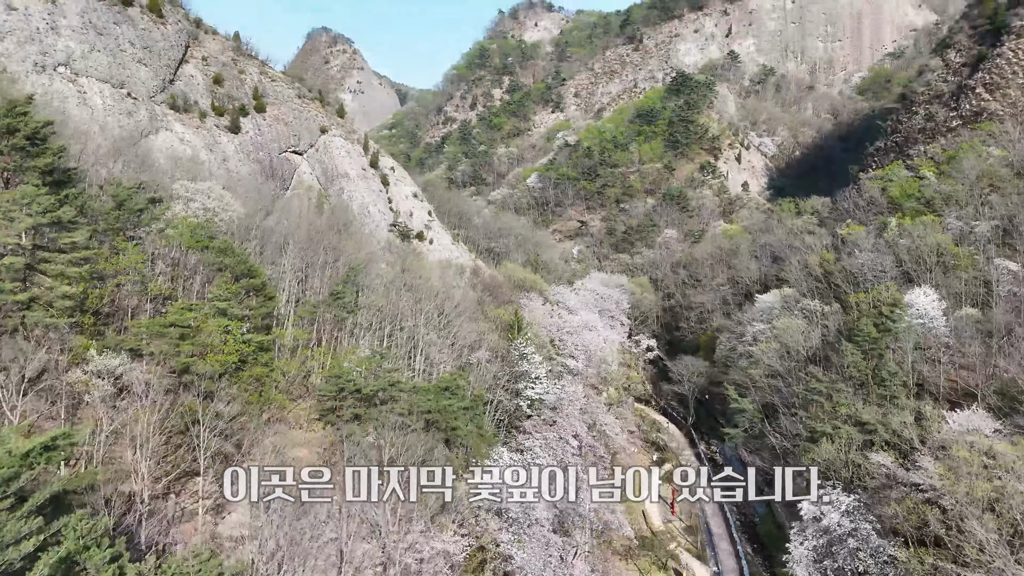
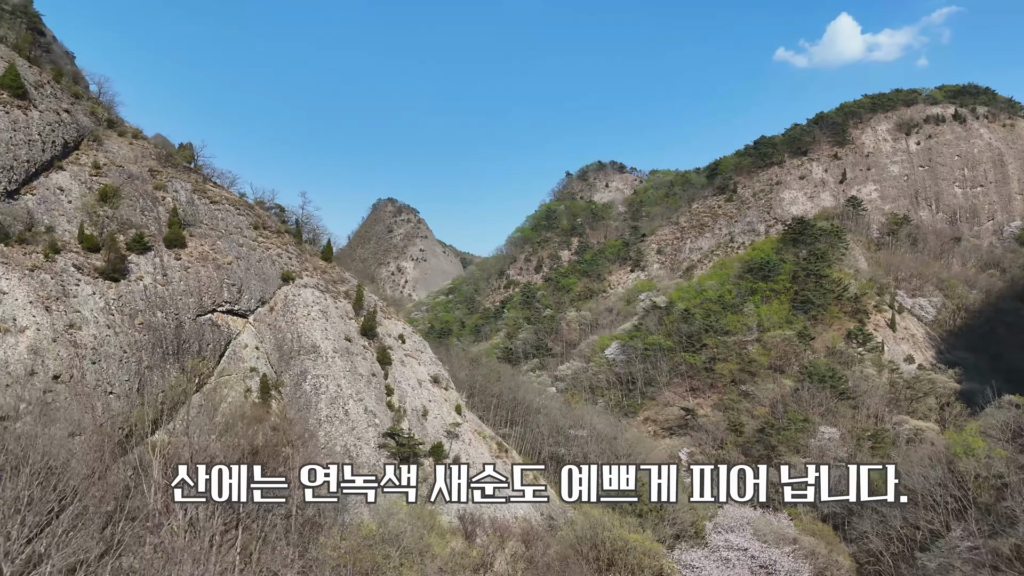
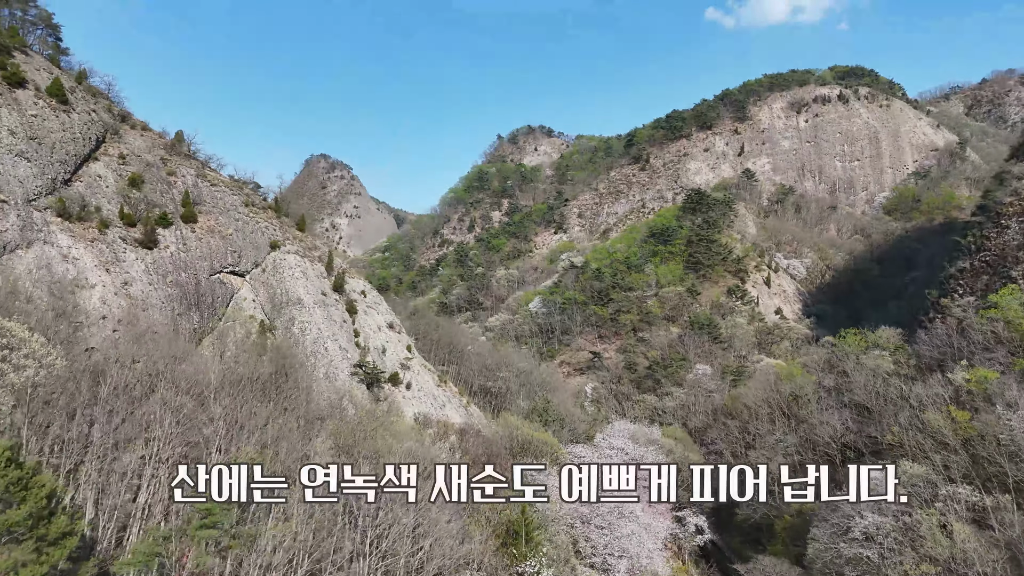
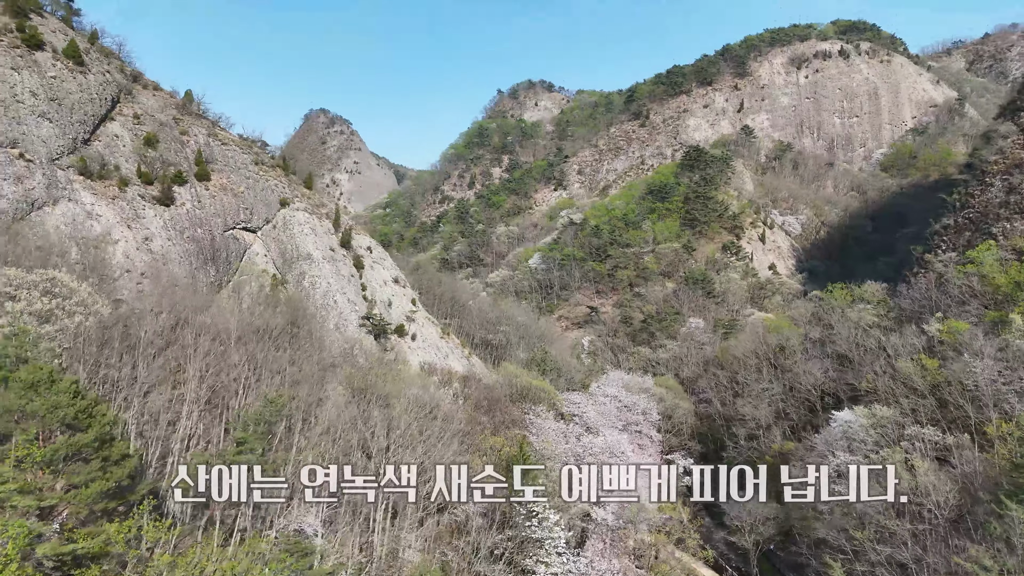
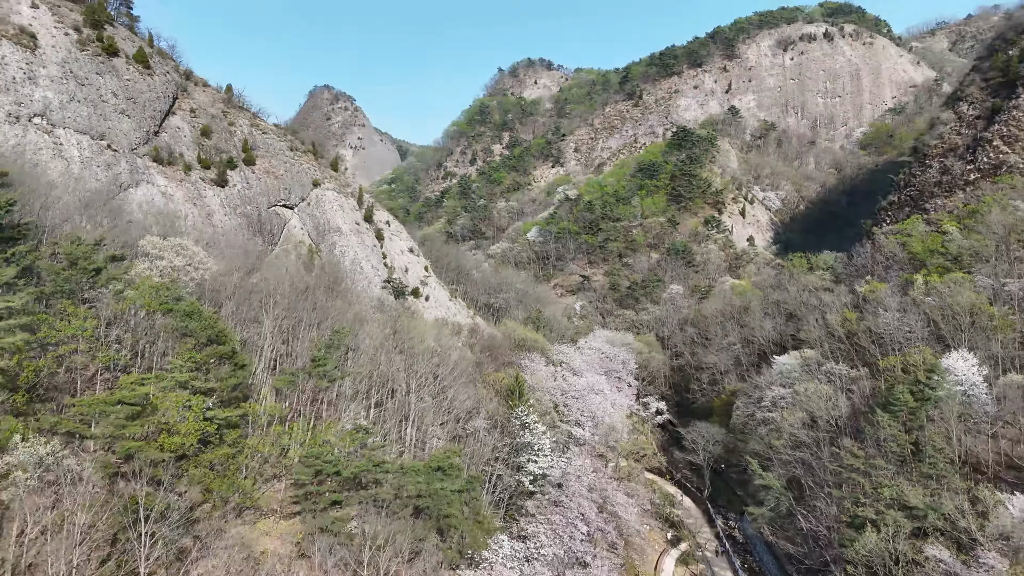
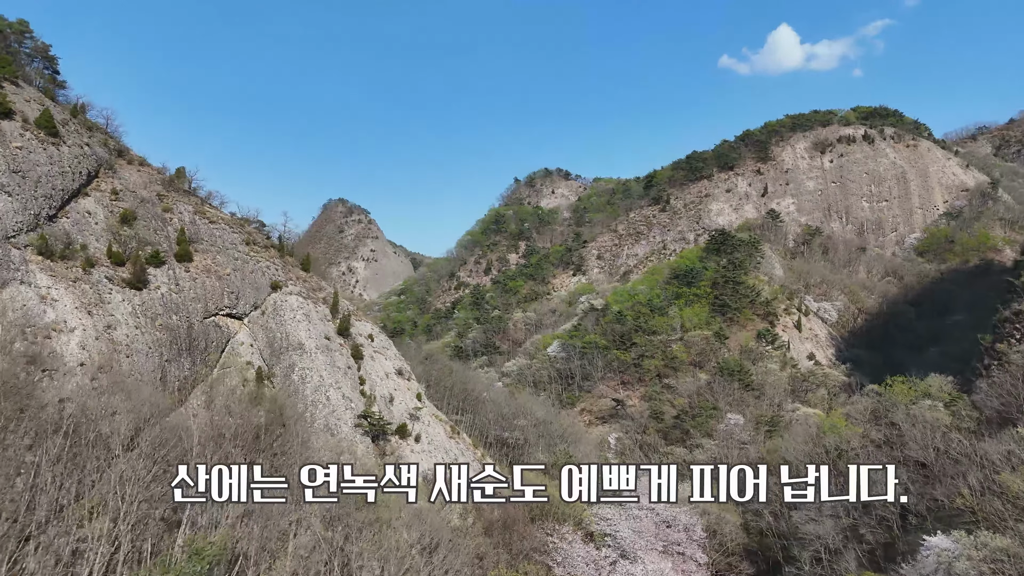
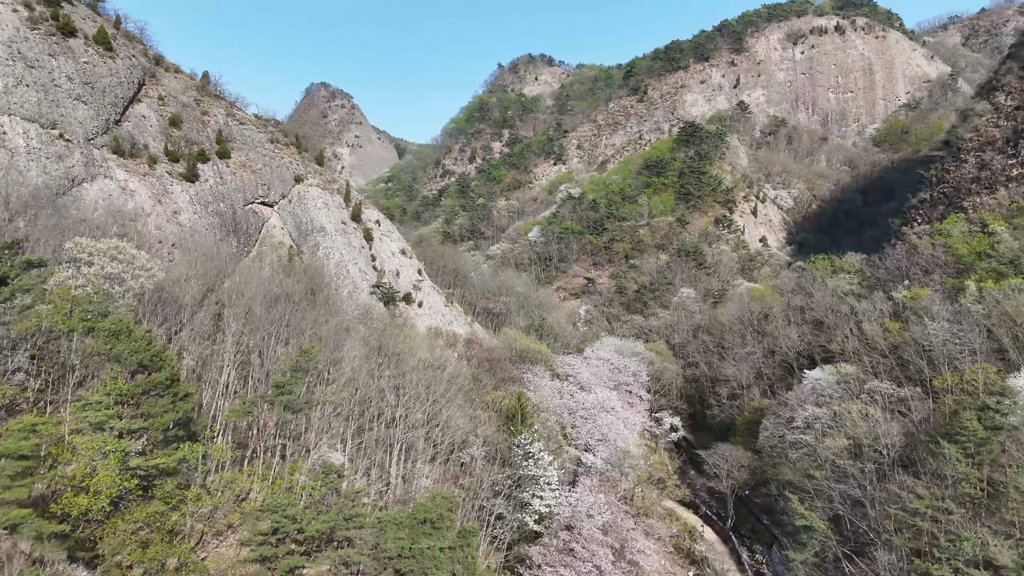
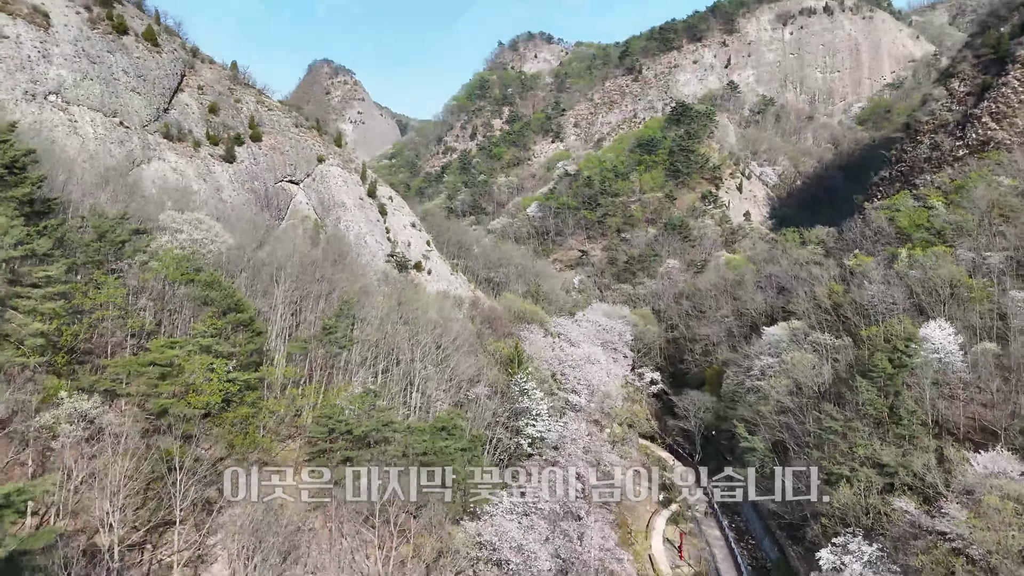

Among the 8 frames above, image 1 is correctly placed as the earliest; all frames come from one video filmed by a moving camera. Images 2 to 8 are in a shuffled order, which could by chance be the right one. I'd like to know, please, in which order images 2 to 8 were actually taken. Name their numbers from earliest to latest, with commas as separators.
8, 5, 7, 4, 3, 6, 2
